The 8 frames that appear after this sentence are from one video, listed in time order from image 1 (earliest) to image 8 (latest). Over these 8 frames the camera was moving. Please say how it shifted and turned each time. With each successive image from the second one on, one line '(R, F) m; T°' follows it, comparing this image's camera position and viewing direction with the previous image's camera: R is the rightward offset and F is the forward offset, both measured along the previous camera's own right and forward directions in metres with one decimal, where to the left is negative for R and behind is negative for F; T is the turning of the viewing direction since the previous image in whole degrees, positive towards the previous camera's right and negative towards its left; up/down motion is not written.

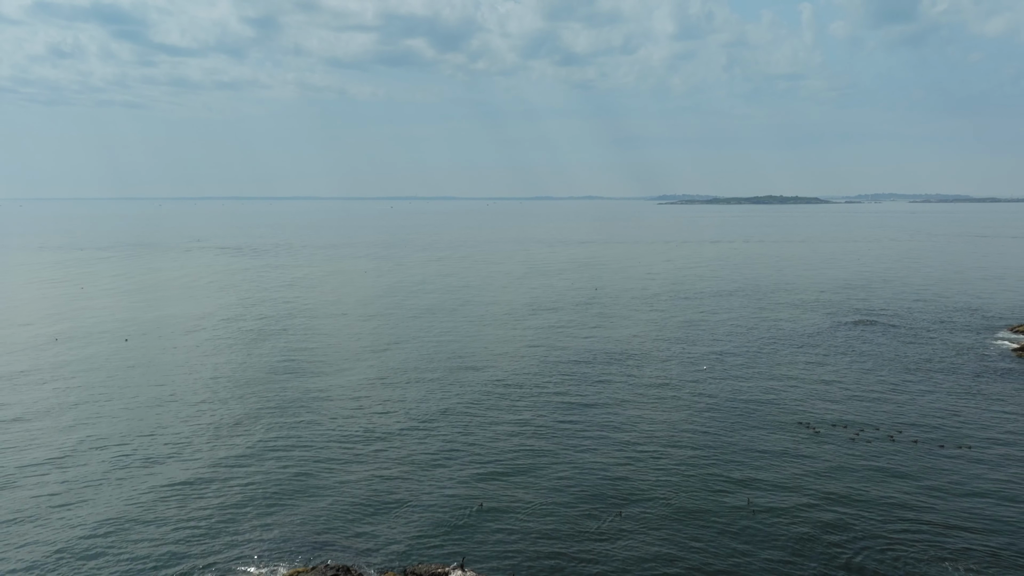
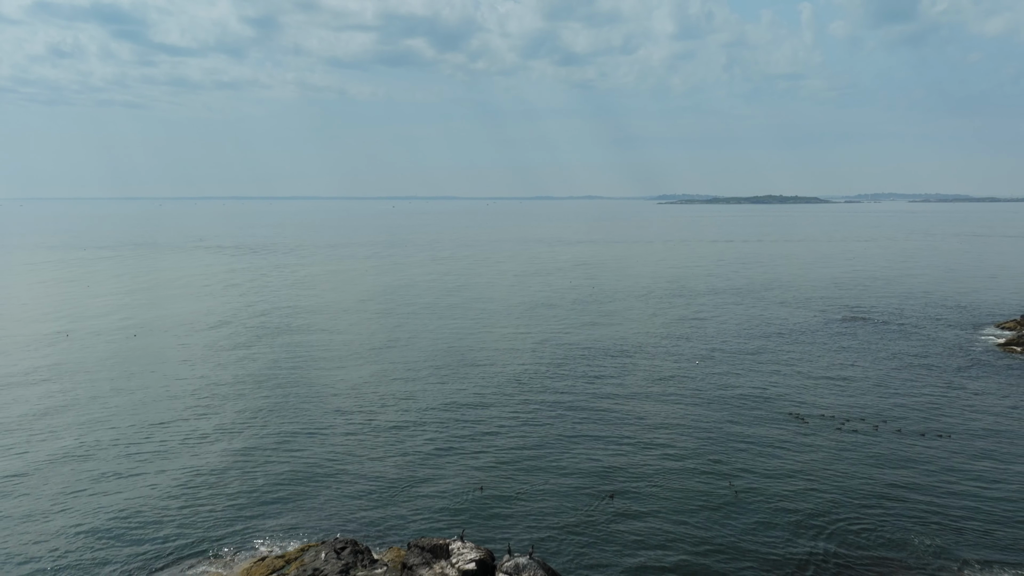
(-5.3, +8.8) m; 0°
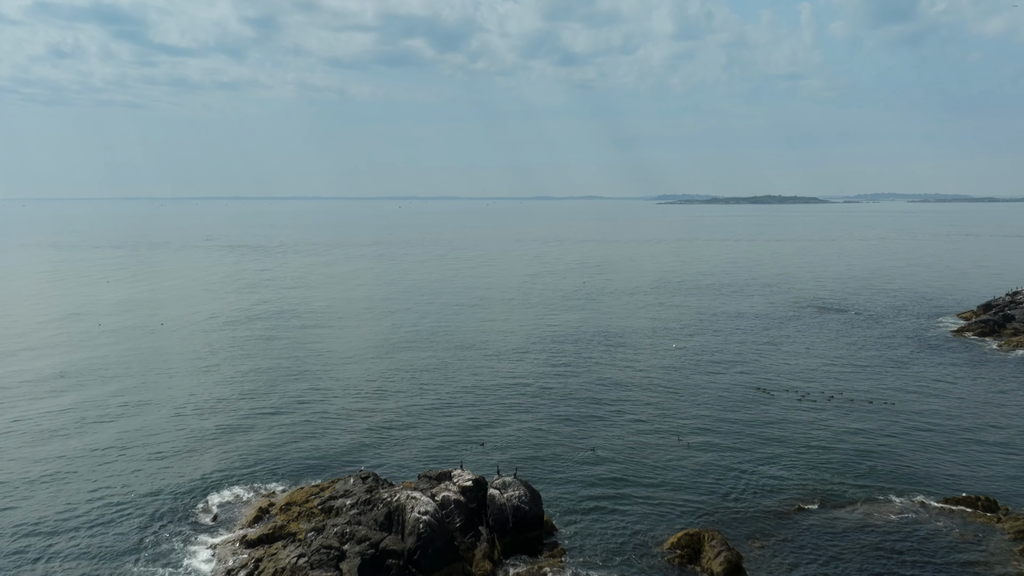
(+0.2, -5.0) m; 0°
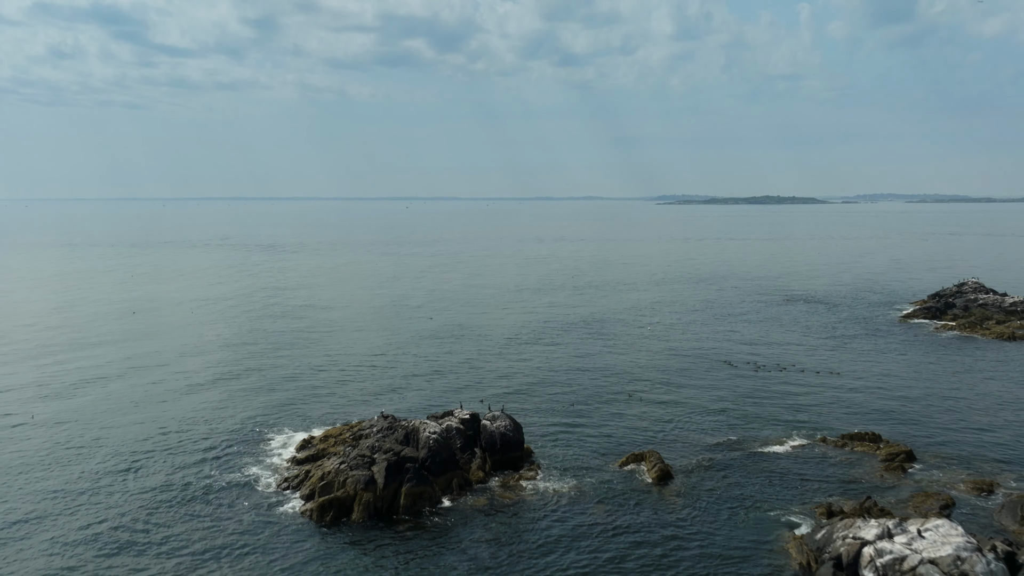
(+0.3, -6.8) m; 0°
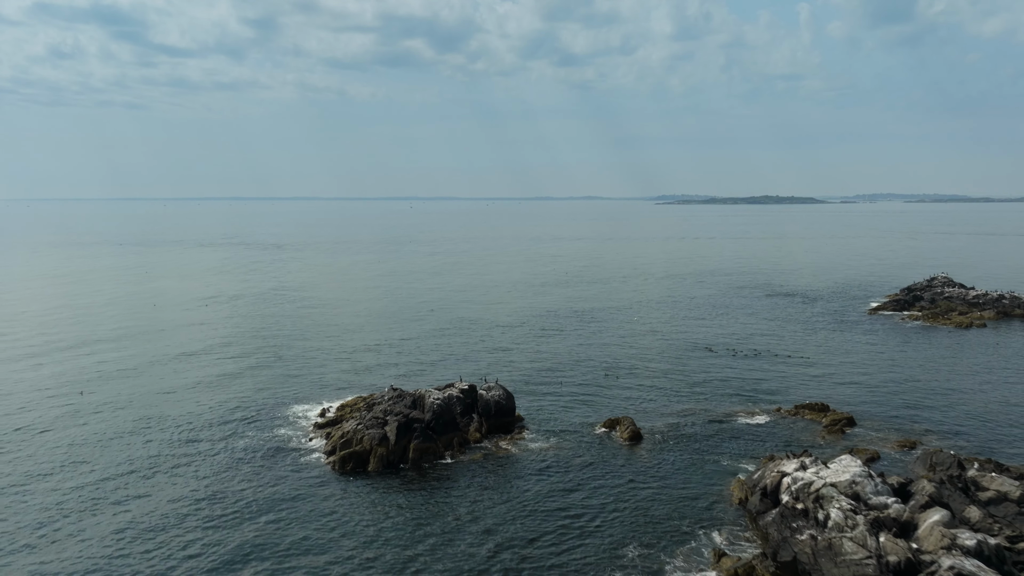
(+0.2, -4.4) m; 0°
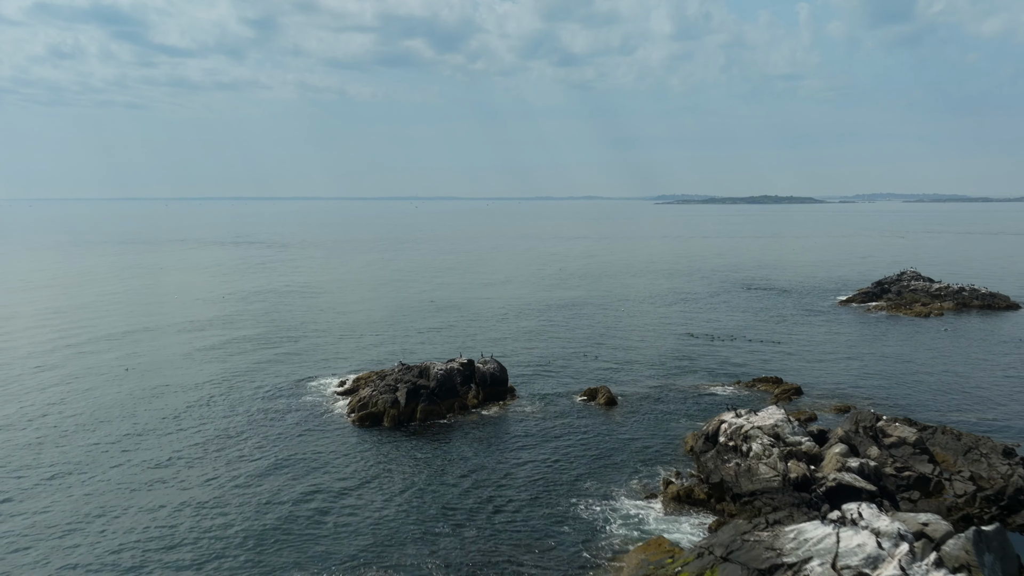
(+0.2, -5.2) m; 0°
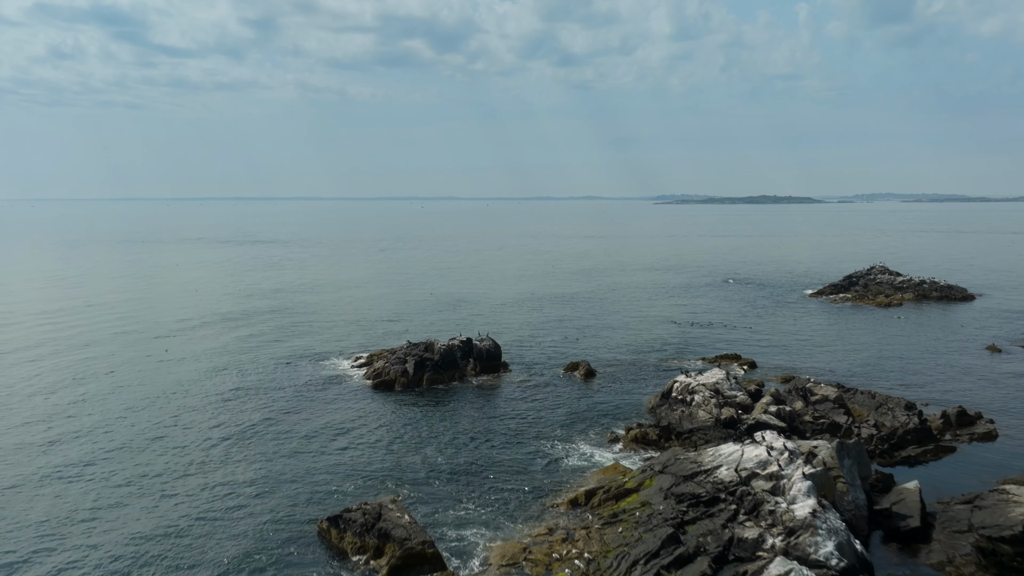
(+0.2, -5.9) m; 0°
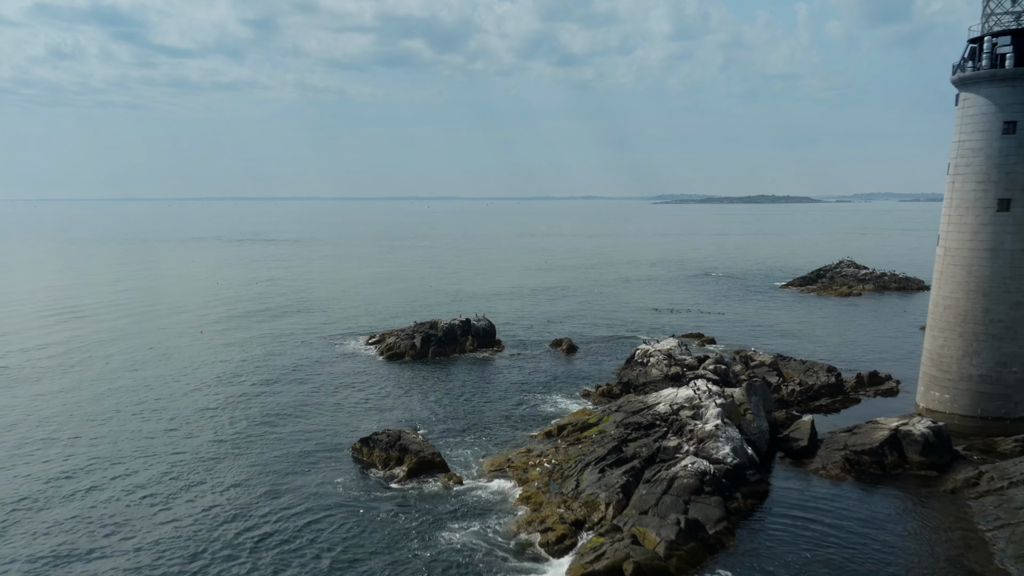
(+0.3, -7.0) m; 0°
